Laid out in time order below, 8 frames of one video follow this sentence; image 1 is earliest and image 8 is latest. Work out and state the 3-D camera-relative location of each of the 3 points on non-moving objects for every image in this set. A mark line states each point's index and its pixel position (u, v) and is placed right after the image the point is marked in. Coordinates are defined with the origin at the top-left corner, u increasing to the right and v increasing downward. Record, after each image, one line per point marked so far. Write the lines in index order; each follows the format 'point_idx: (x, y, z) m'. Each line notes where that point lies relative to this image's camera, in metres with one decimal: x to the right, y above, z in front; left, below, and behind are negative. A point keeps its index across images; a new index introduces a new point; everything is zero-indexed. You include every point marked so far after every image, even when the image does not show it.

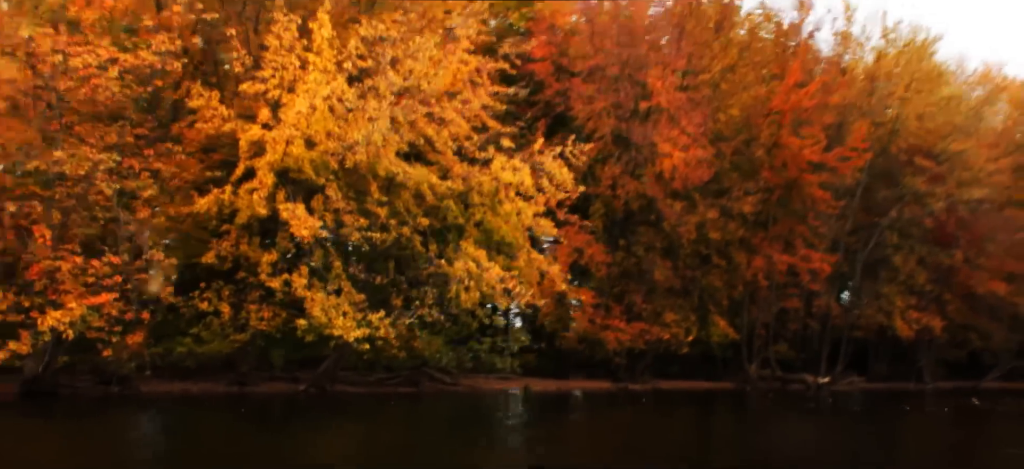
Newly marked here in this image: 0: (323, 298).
0: (-4.2, -1.5, +19.4) m
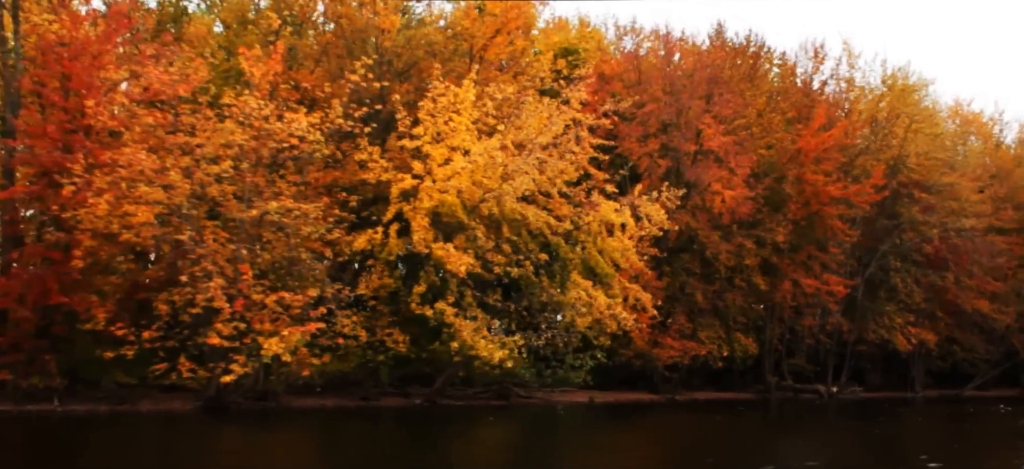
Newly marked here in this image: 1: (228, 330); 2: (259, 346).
0: (-1.2, -2.4, +22.7) m
1: (-6.4, -2.2, +20.0) m
2: (-5.6, -2.5, +19.5) m
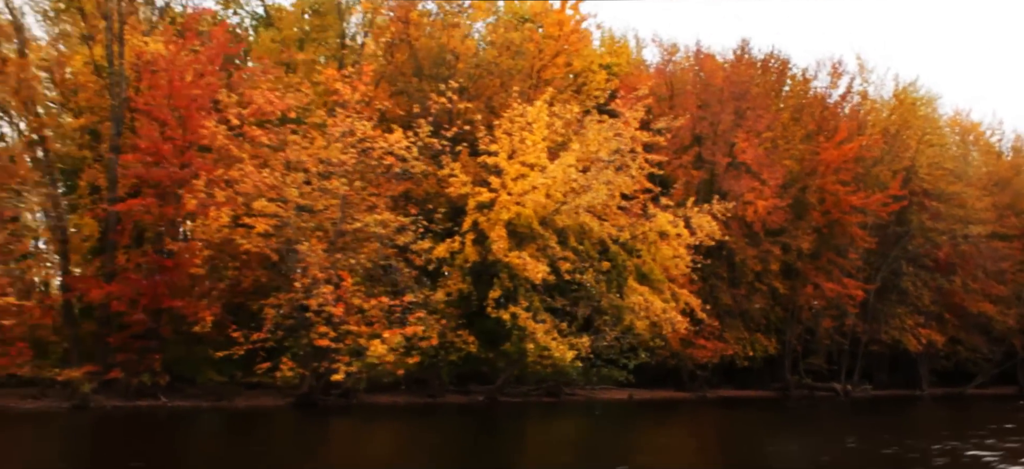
0: (+0.8, -2.6, +24.6) m
1: (-4.4, -2.5, +21.8) m
2: (-3.6, -2.8, +21.3) m
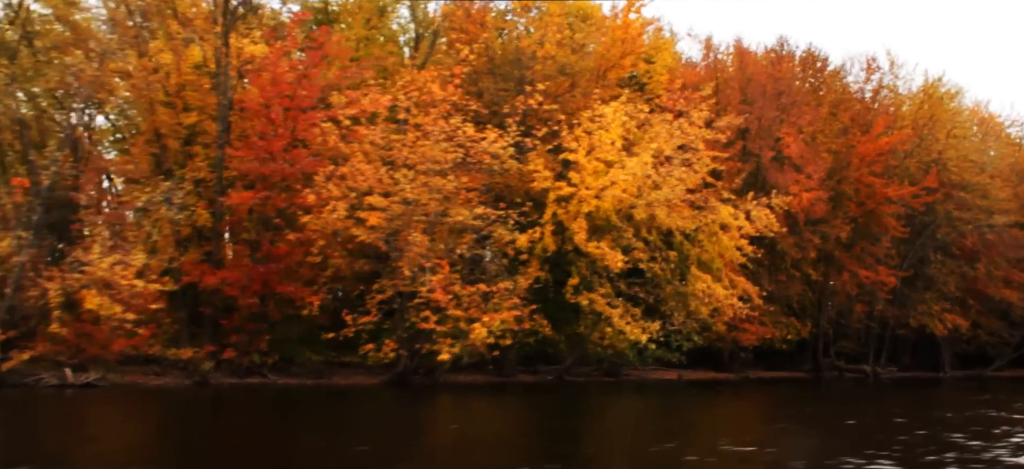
0: (+3.1, -2.4, +26.6) m
1: (-2.1, -2.2, +23.7) m
2: (-1.3, -2.6, +23.3) m
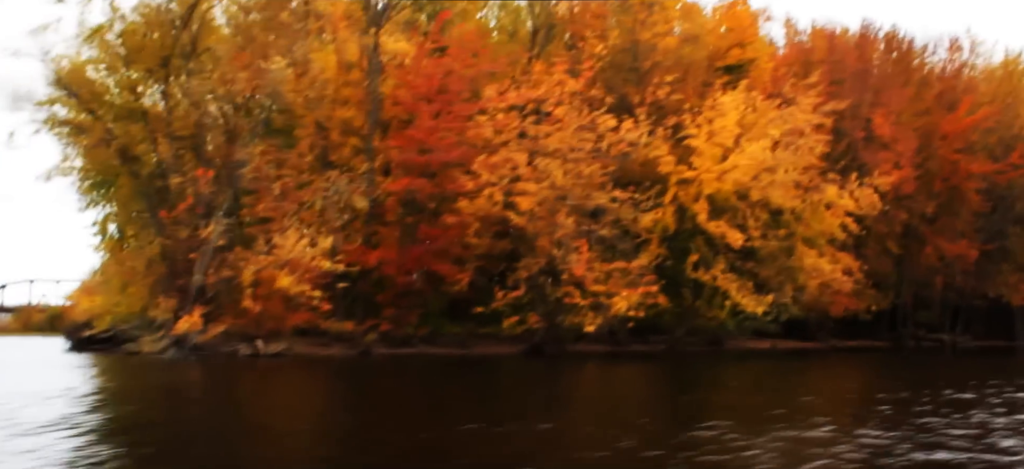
0: (+7.2, -1.7, +28.6) m
1: (+1.9, -1.7, +26.0) m
2: (+2.7, -2.0, +25.5) m
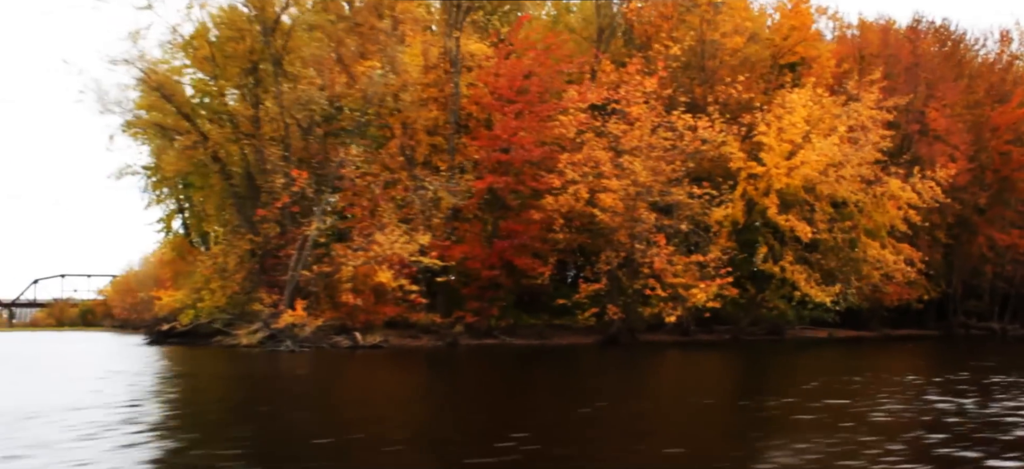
0: (+9.8, -1.5, +29.6) m
1: (+4.4, -1.5, +27.0) m
2: (+5.3, -1.9, +26.6) m
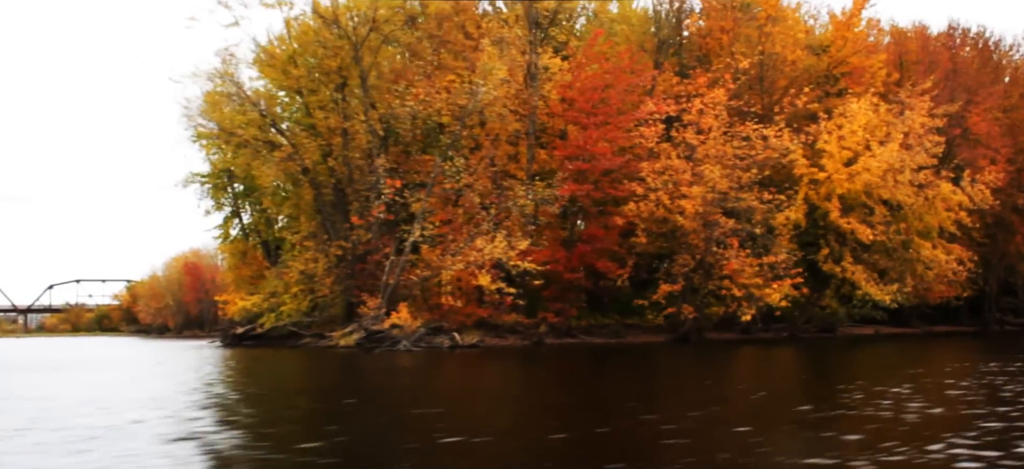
0: (+12.5, -1.6, +31.2) m
1: (+7.2, -1.7, +28.7) m
2: (+8.0, -2.0, +28.2) m
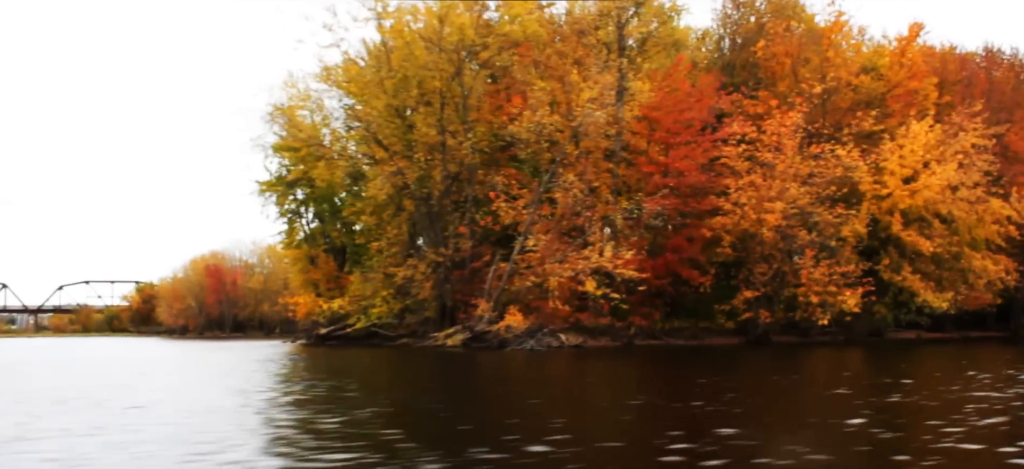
0: (+15.9, -2.0, +33.9) m
1: (+10.5, -2.1, +31.3) m
2: (+11.3, -2.4, +30.8) m
